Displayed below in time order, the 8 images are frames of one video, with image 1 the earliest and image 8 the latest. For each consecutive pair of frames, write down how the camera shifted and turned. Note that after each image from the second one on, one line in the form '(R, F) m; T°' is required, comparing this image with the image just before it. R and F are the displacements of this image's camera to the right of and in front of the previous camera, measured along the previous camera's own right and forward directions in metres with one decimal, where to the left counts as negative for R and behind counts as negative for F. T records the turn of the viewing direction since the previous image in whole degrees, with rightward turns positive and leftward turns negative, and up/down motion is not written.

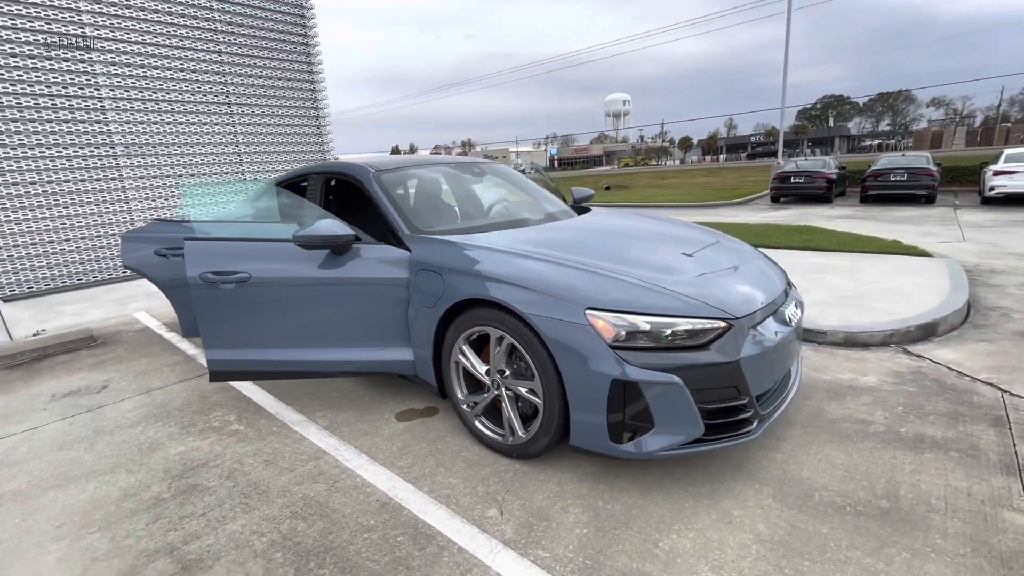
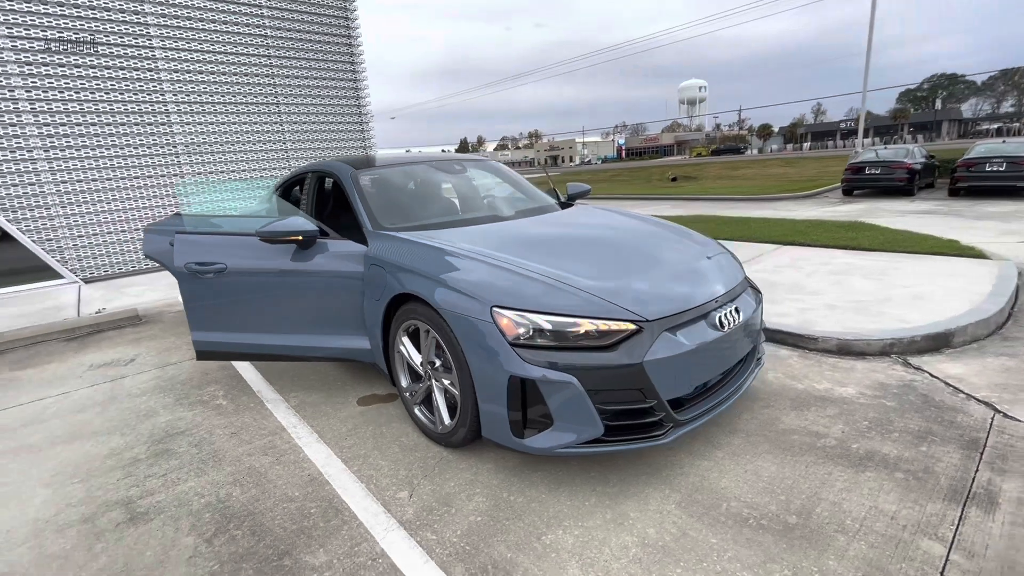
(+0.7, 0.0) m; -8°
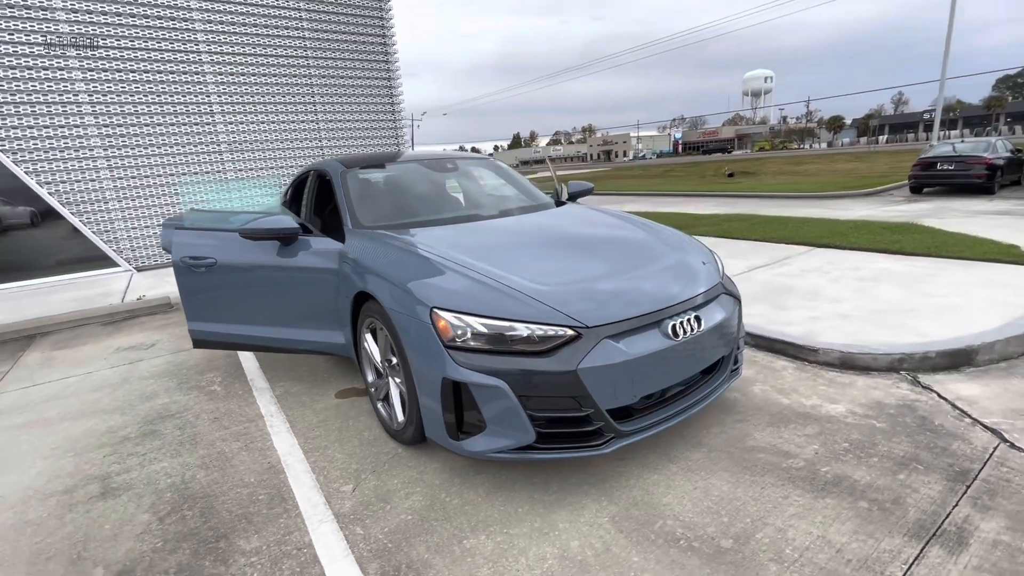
(+0.5, 0.0) m; -6°
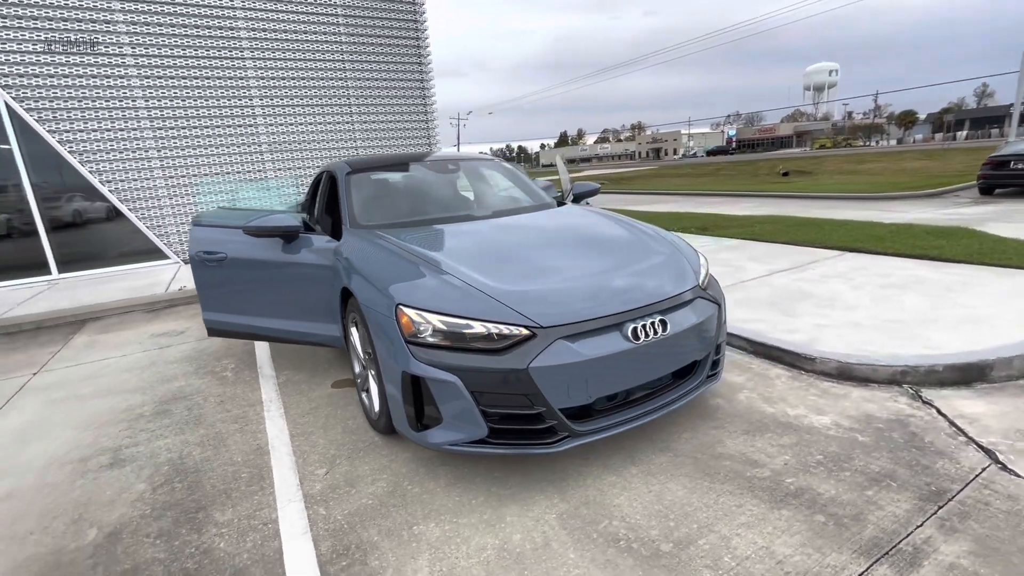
(+0.4, -0.1) m; -5°
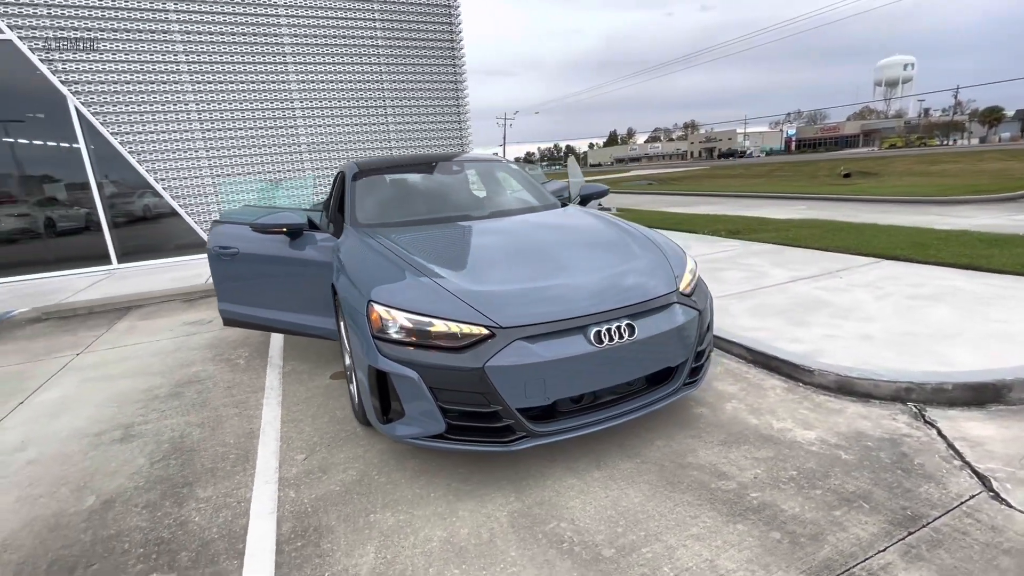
(+0.4, 0.0) m; -5°
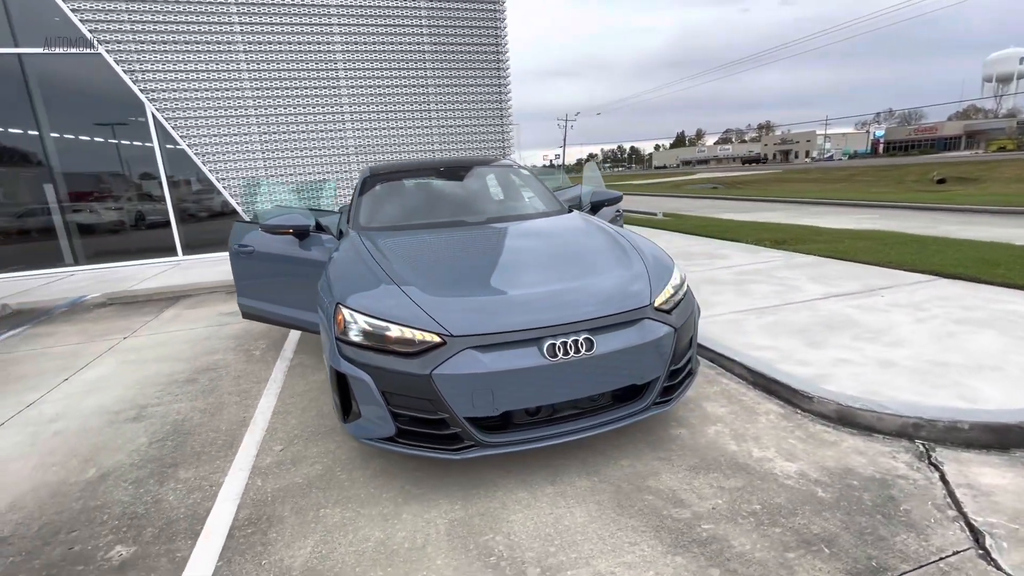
(+0.5, 0.0) m; -7°
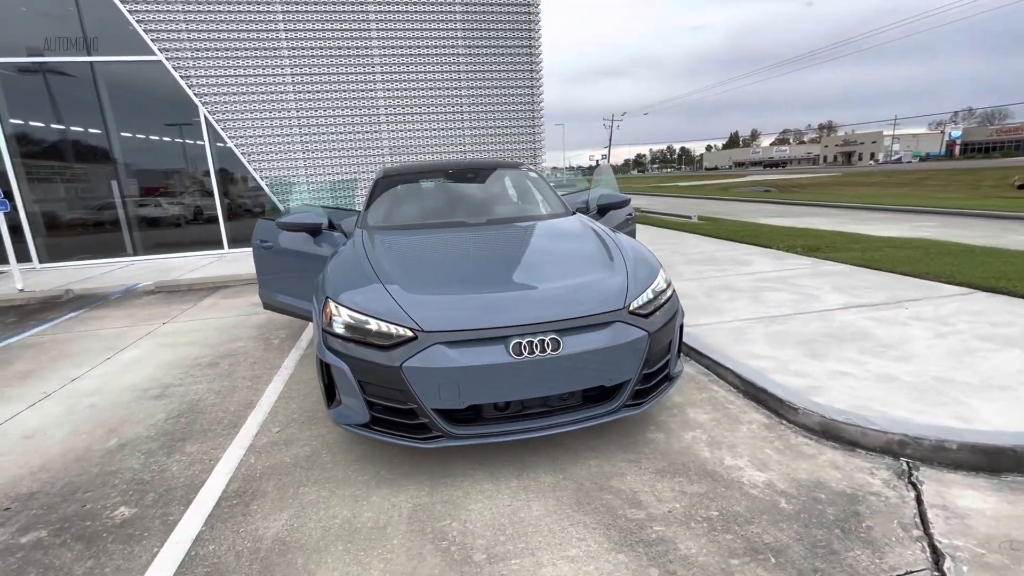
(+0.4, -0.1) m; -5°
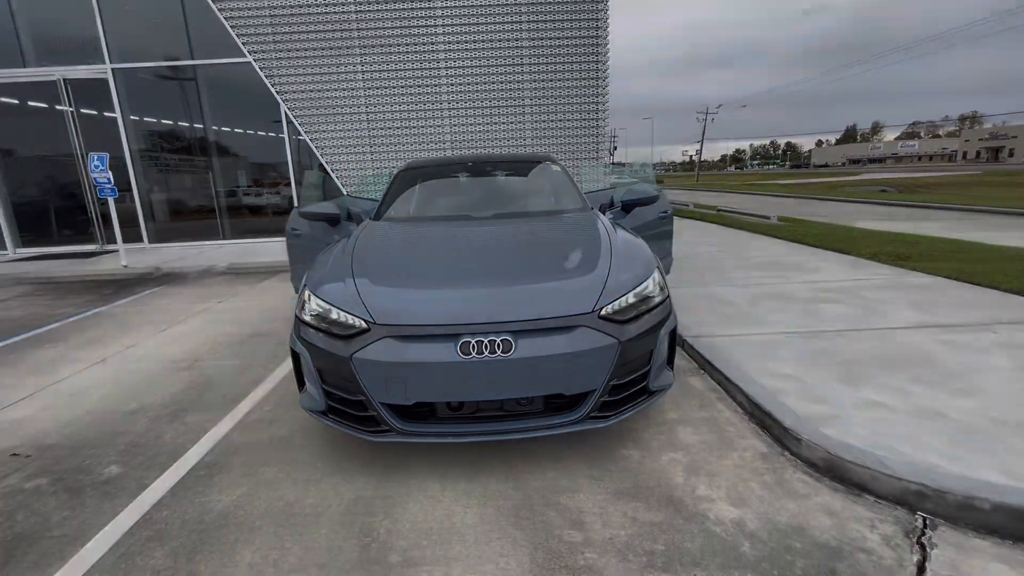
(+0.6, +0.2) m; -10°
